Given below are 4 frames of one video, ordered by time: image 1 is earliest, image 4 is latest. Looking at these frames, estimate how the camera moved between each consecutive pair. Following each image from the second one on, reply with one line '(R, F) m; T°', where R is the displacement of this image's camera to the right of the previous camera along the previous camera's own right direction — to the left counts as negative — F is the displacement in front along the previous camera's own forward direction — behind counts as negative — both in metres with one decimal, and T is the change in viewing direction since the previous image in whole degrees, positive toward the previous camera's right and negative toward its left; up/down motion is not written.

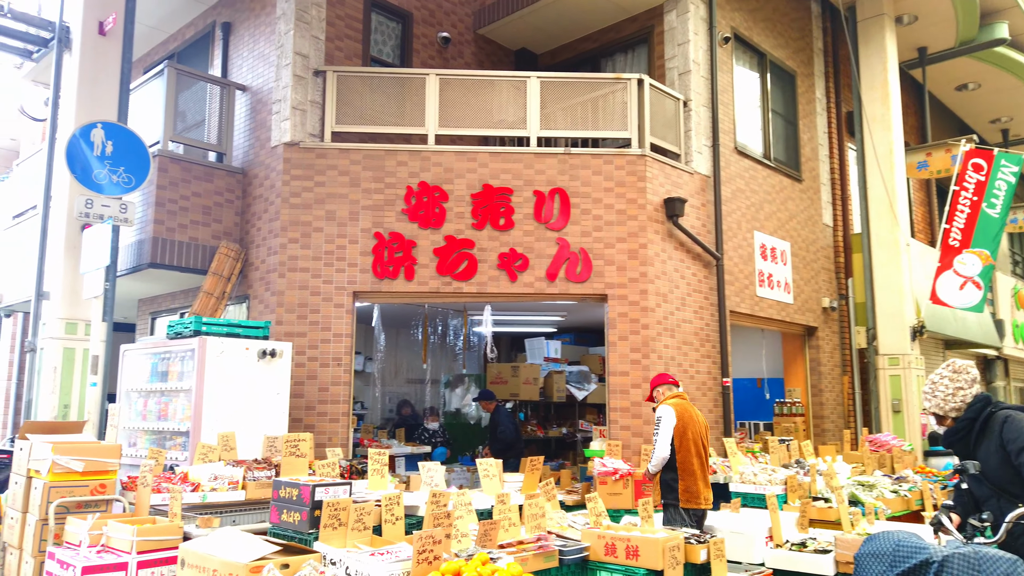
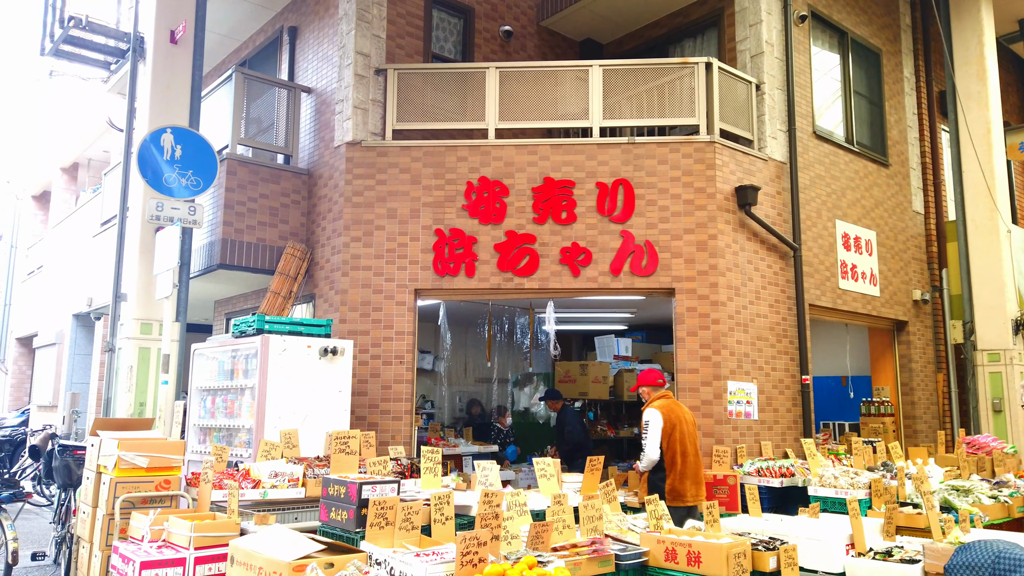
(+0.2, +0.2) m; -6°
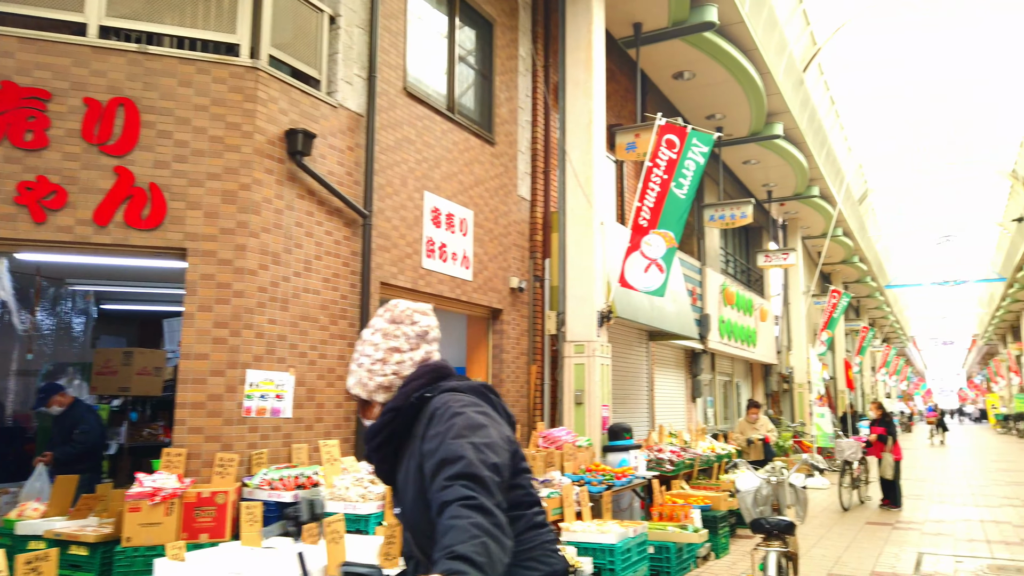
(+1.9, +1.4) m; +23°
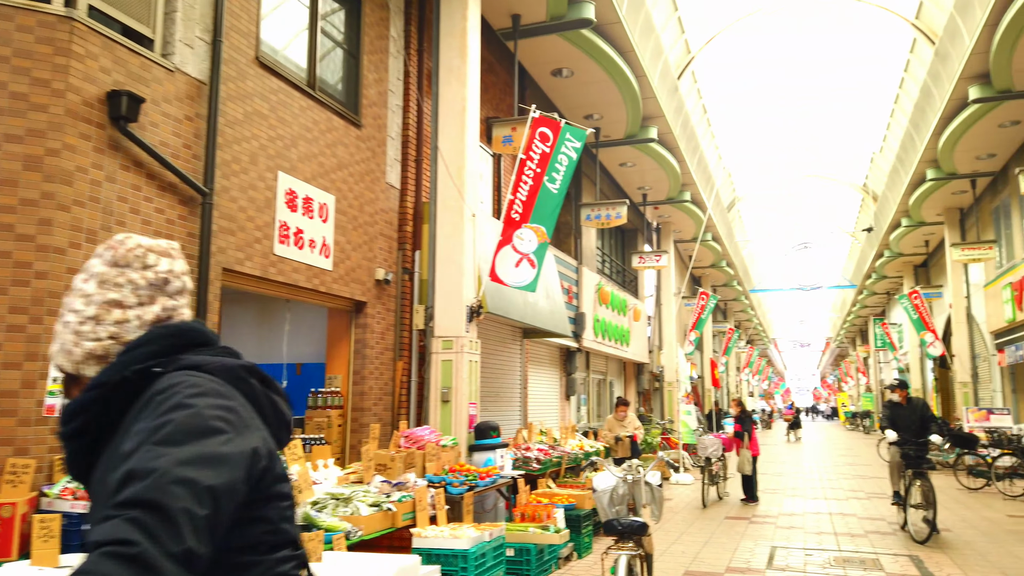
(+0.3, +0.4) m; +9°
